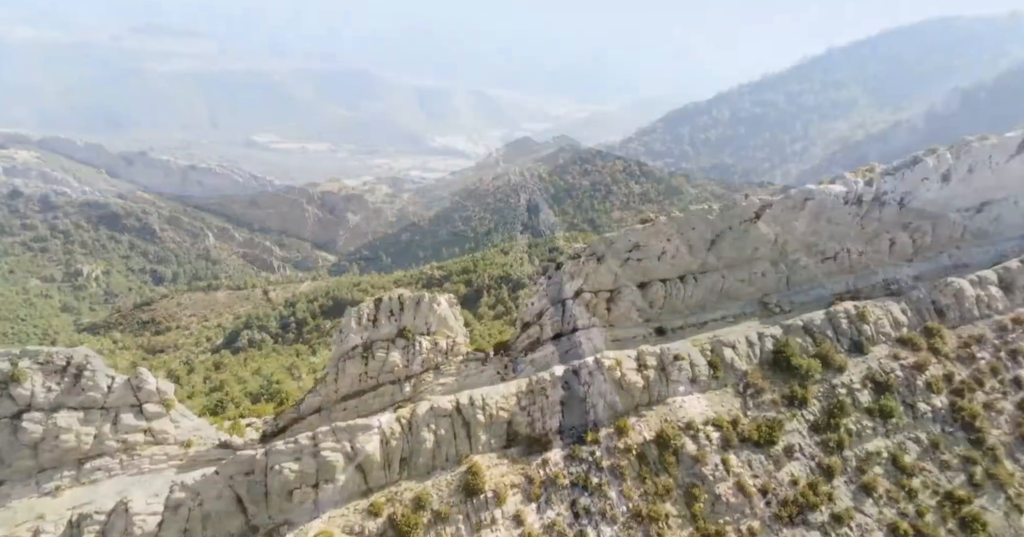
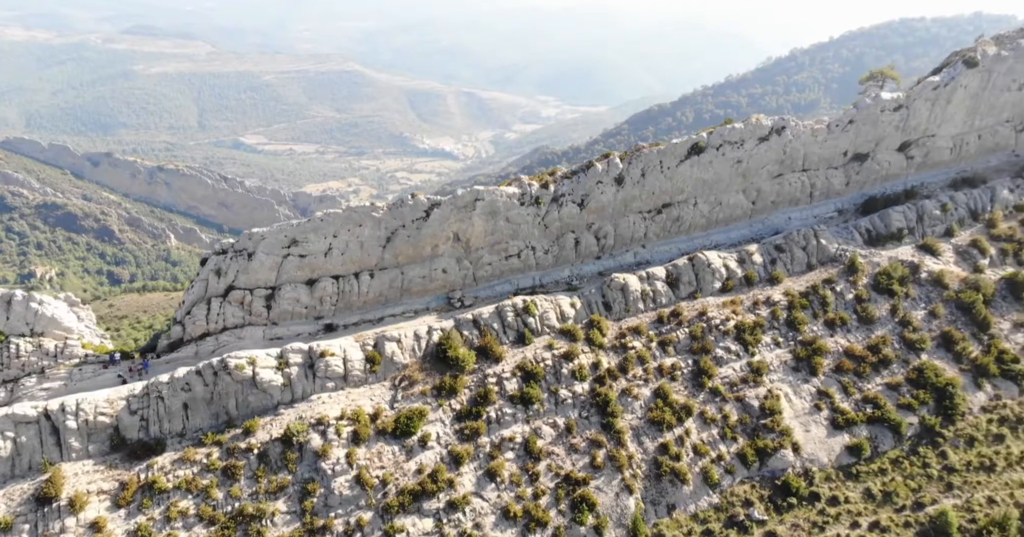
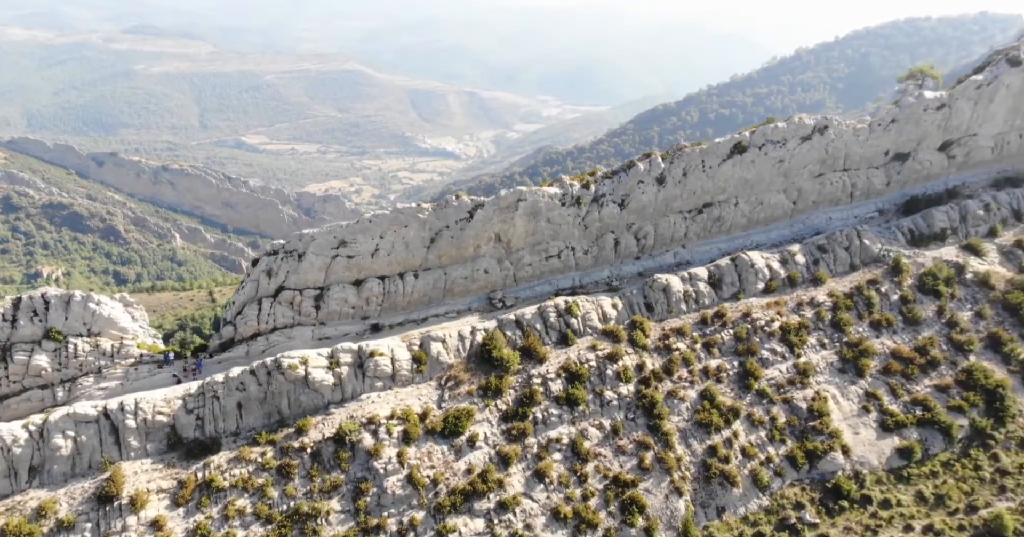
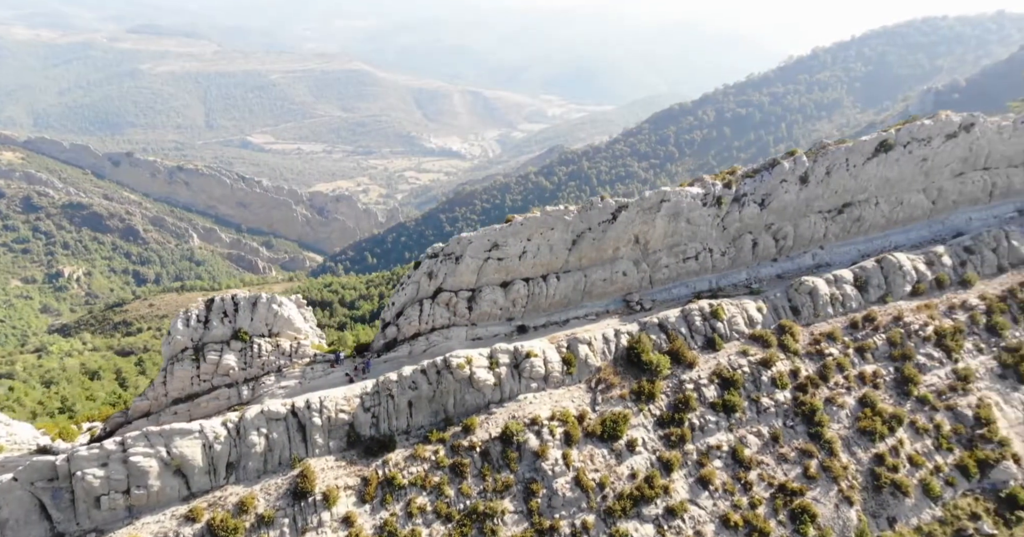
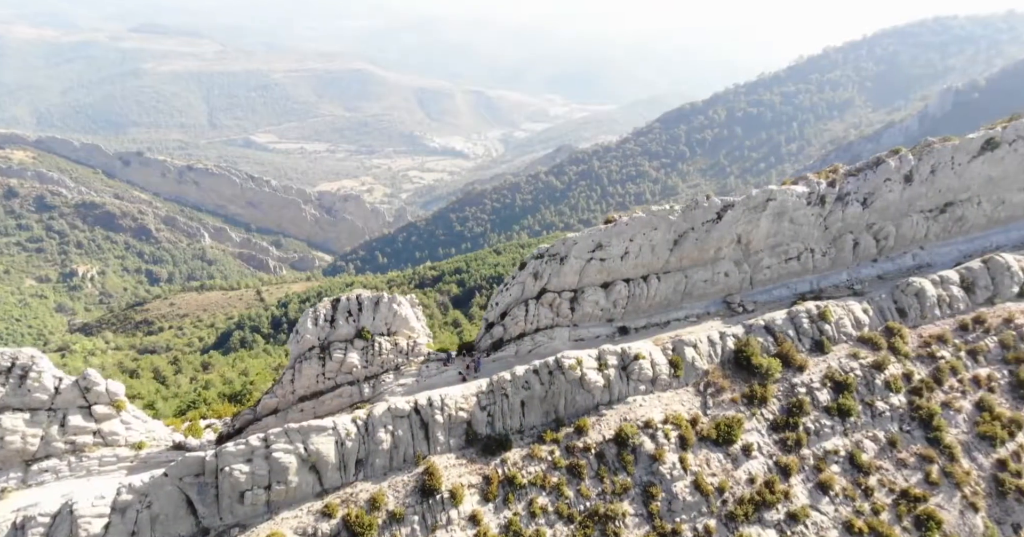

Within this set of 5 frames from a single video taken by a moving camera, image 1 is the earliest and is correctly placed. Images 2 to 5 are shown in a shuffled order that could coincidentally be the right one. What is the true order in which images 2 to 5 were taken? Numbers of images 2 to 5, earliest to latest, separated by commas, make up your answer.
5, 4, 3, 2
